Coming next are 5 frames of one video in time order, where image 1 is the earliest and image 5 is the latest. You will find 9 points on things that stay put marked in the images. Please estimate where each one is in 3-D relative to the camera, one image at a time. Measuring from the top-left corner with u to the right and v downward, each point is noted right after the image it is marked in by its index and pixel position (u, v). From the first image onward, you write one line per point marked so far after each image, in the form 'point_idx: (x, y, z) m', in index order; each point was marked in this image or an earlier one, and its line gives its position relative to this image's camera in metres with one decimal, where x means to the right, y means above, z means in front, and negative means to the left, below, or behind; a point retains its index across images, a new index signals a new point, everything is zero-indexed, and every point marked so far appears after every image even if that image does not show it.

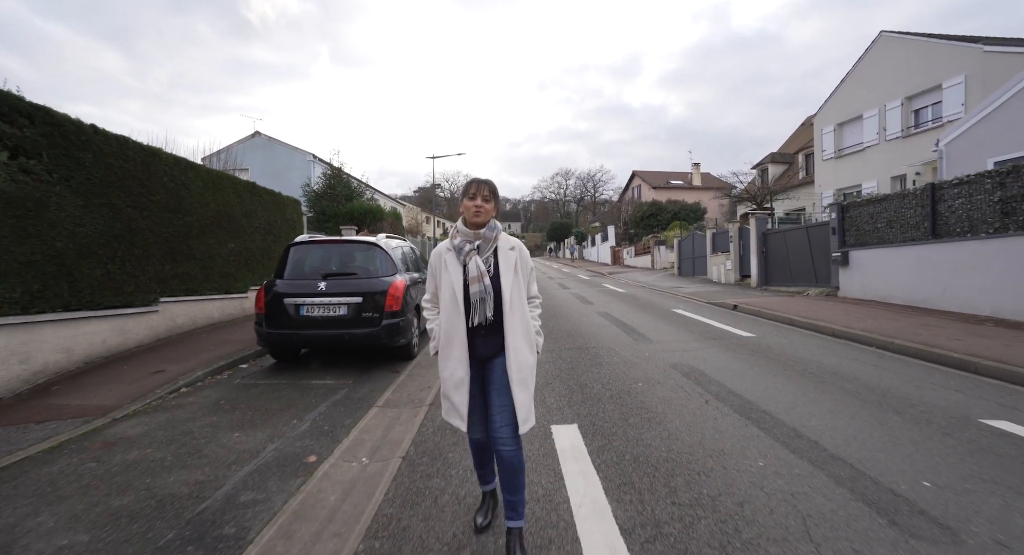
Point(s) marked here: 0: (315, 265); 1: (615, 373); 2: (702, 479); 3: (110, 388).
0: (-2.6, +0.2, +5.7) m
1: (+1.2, -1.1, +5.0) m
2: (+1.2, -1.2, +2.7) m
3: (-4.3, -1.2, +4.7) m
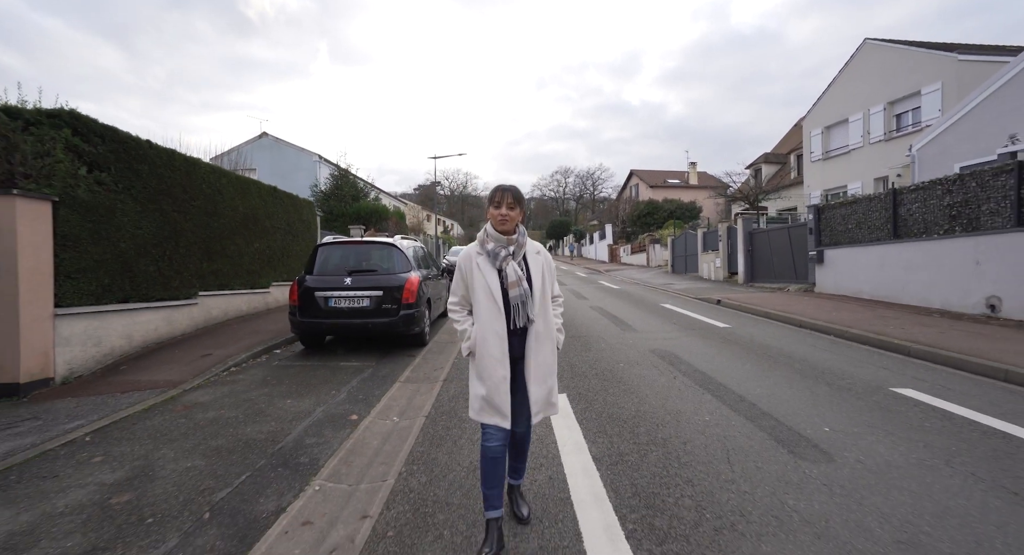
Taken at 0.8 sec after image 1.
0: (-2.6, +0.2, +6.5) m
1: (+1.2, -1.0, +5.8) m
2: (+1.2, -1.2, +3.5) m
3: (-4.3, -1.1, +5.5) m
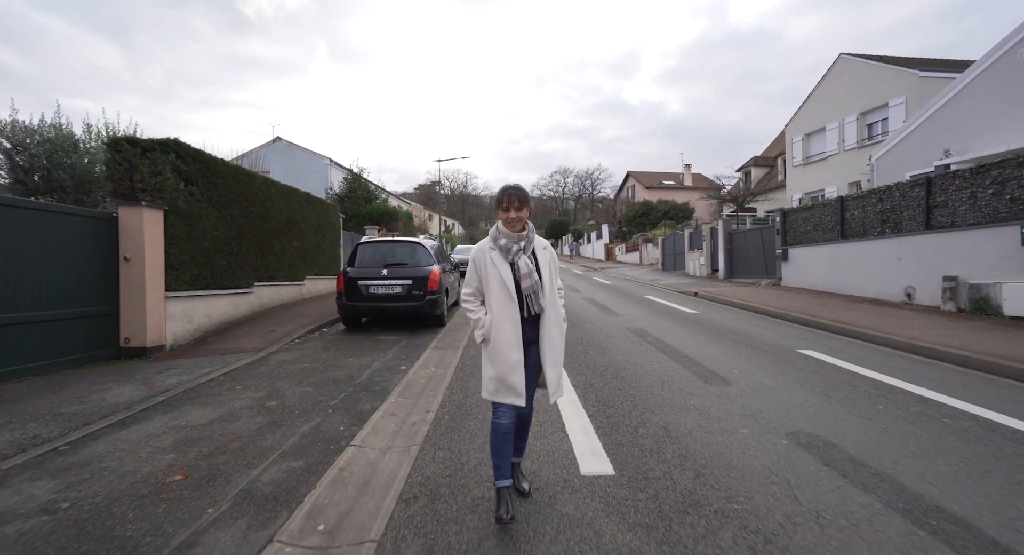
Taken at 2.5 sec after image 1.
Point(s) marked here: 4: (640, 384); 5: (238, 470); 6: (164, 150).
0: (-2.5, +0.4, +8.0) m
1: (+1.2, -0.9, +7.3) m
2: (+1.3, -1.1, +5.1) m
3: (-4.3, -1.0, +7.0) m
4: (+1.3, -1.1, +4.5) m
5: (-1.8, -1.3, +2.9) m
6: (-5.3, +1.9, +6.6) m
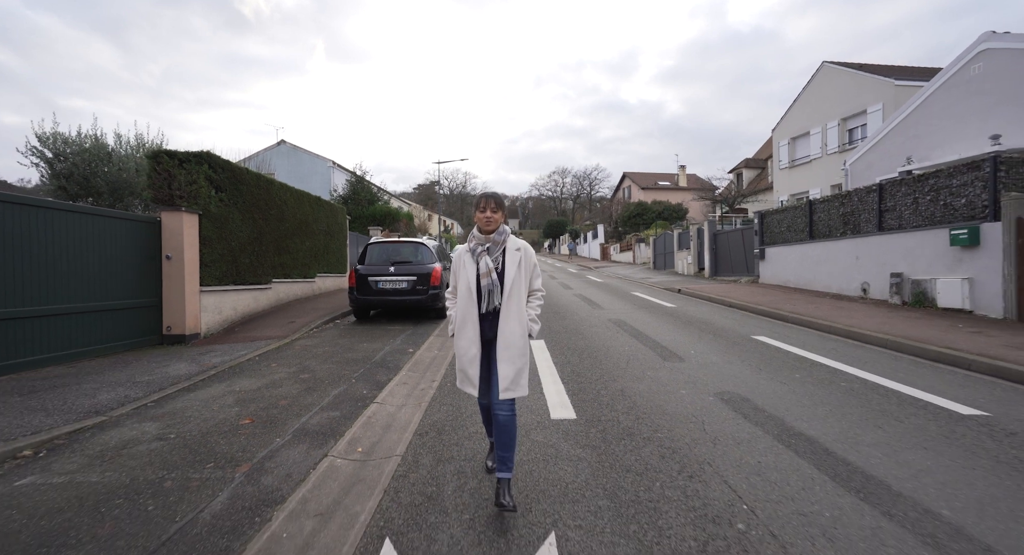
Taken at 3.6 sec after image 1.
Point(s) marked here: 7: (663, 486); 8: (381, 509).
0: (-2.6, +0.4, +8.9) m
1: (+1.1, -0.9, +8.2) m
2: (+1.2, -1.0, +5.9) m
3: (-4.4, -0.9, +7.9) m
4: (+1.2, -1.0, +5.4) m
5: (-1.9, -1.2, +3.8) m
6: (-5.4, +2.0, +7.5) m
7: (+0.9, -1.2, +2.6) m
8: (-0.7, -1.3, +2.5) m
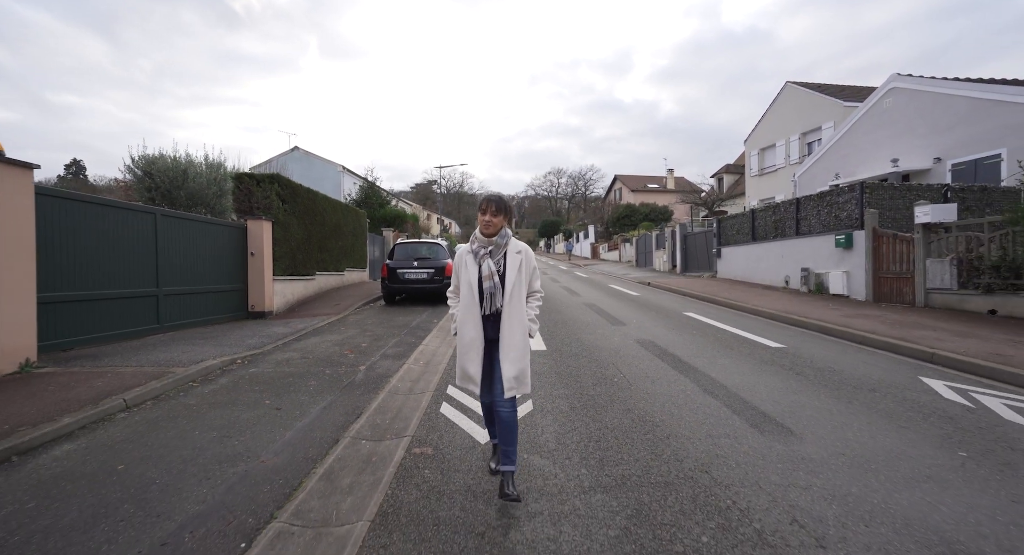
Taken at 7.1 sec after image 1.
0: (-2.7, +0.6, +11.3) m
1: (+1.0, -0.7, +10.6) m
2: (+1.1, -0.8, +8.4) m
3: (-4.5, -0.7, +10.2) m
4: (+1.1, -0.9, +7.8) m
5: (-2.0, -1.0, +6.1) m
6: (-5.5, +2.2, +9.8) m
7: (+0.8, -1.1, +5.0) m
8: (-0.8, -1.1, +4.9) m
